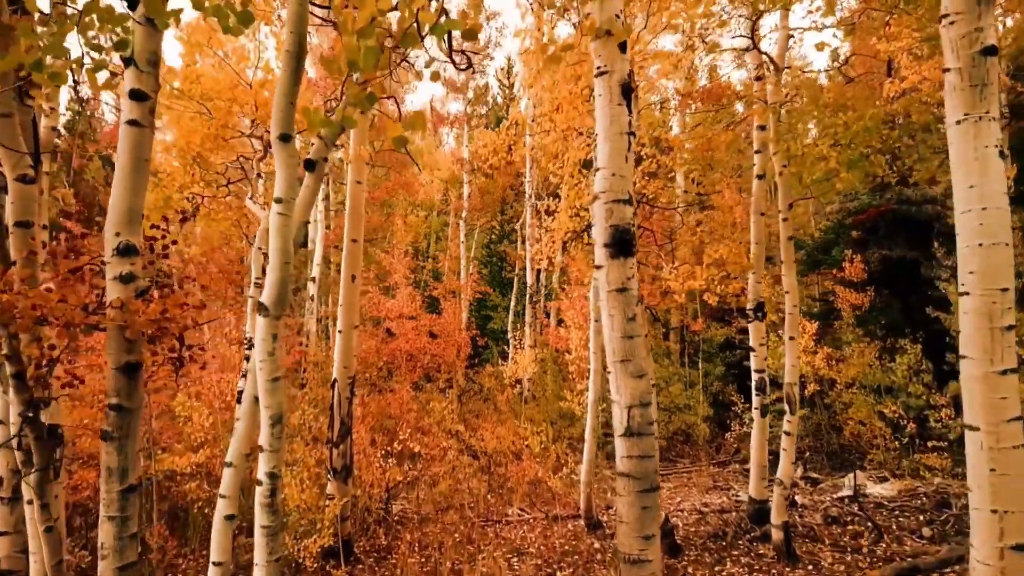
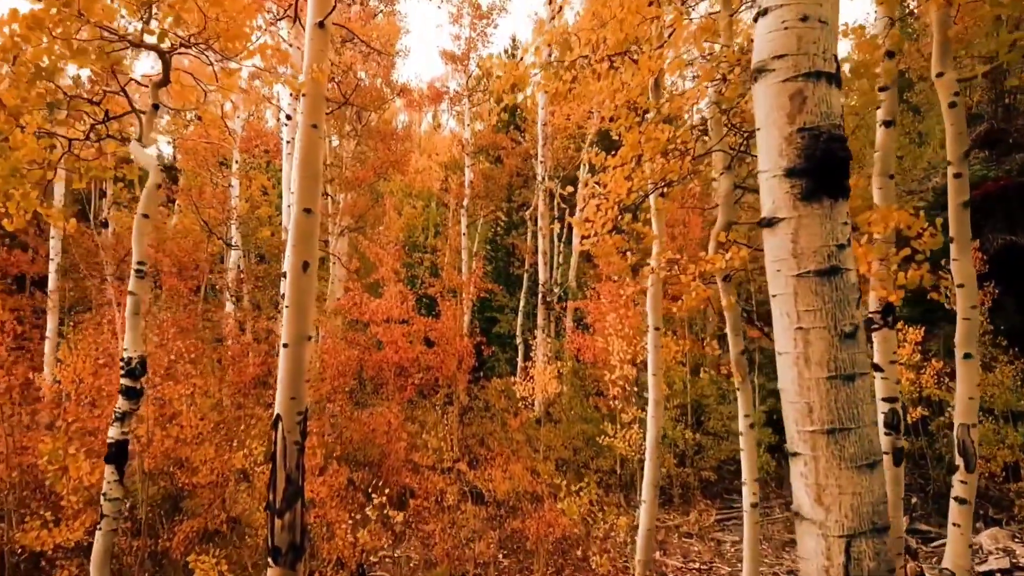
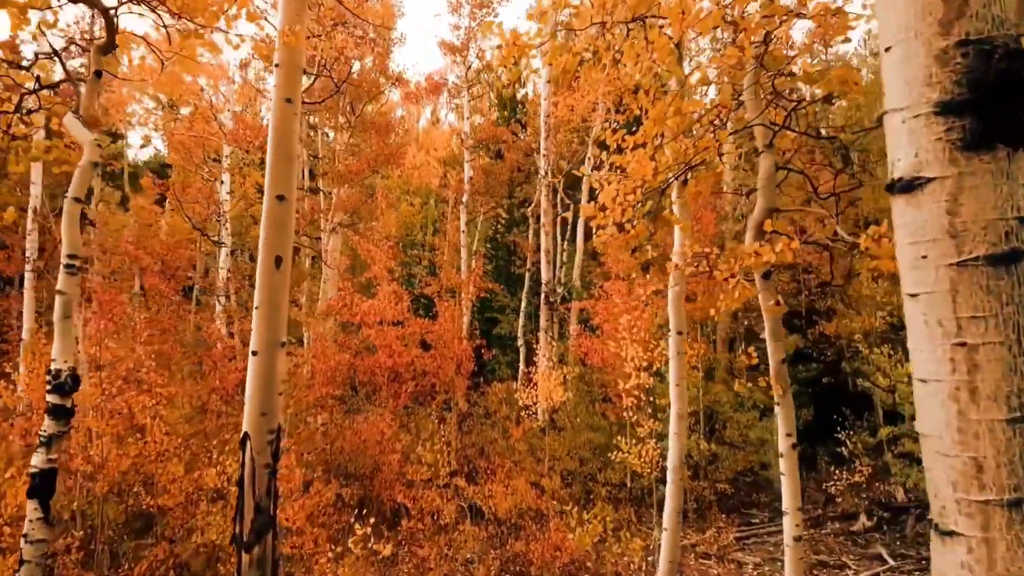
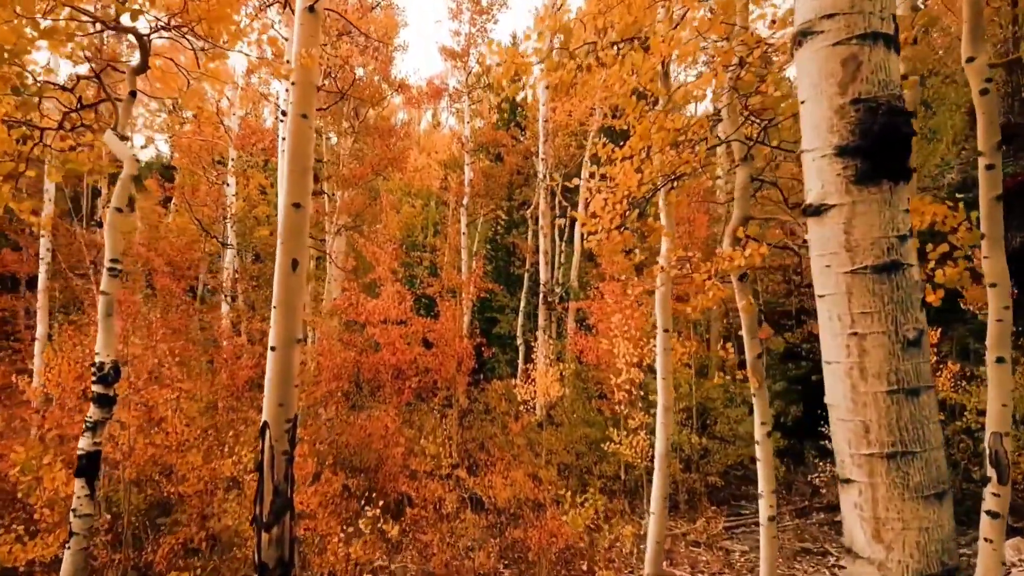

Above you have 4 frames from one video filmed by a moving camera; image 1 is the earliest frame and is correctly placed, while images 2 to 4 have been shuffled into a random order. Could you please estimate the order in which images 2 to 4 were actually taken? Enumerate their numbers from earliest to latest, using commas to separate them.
2, 4, 3
